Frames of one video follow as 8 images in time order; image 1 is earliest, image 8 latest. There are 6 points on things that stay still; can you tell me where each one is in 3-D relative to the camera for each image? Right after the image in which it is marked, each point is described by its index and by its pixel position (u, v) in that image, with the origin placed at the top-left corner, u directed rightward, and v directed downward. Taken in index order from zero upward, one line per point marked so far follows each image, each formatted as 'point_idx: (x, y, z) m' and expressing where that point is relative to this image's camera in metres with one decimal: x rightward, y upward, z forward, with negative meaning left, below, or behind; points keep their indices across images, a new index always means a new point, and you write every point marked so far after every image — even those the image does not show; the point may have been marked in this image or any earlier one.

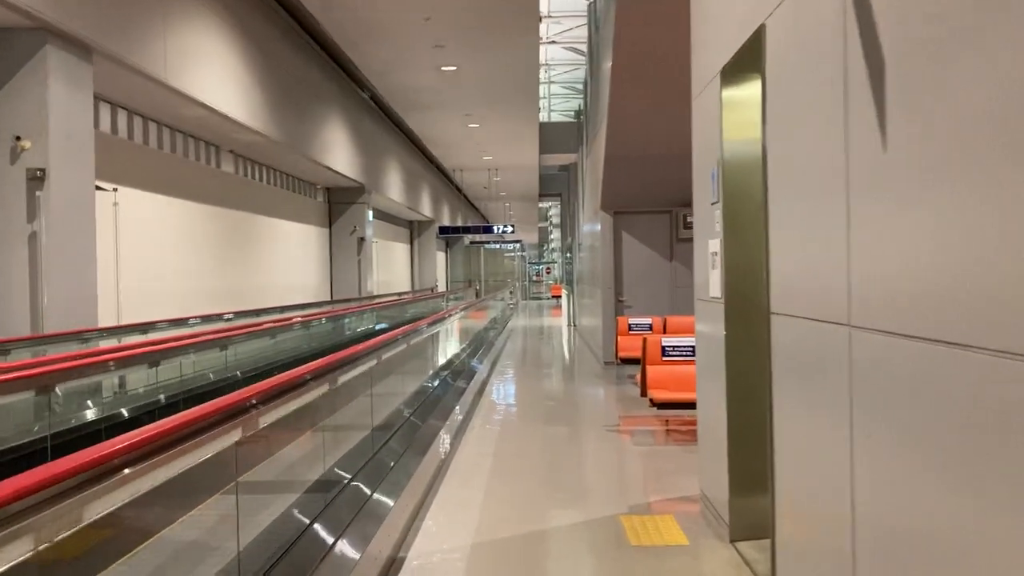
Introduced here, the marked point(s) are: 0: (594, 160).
0: (+0.9, +1.3, +9.2) m
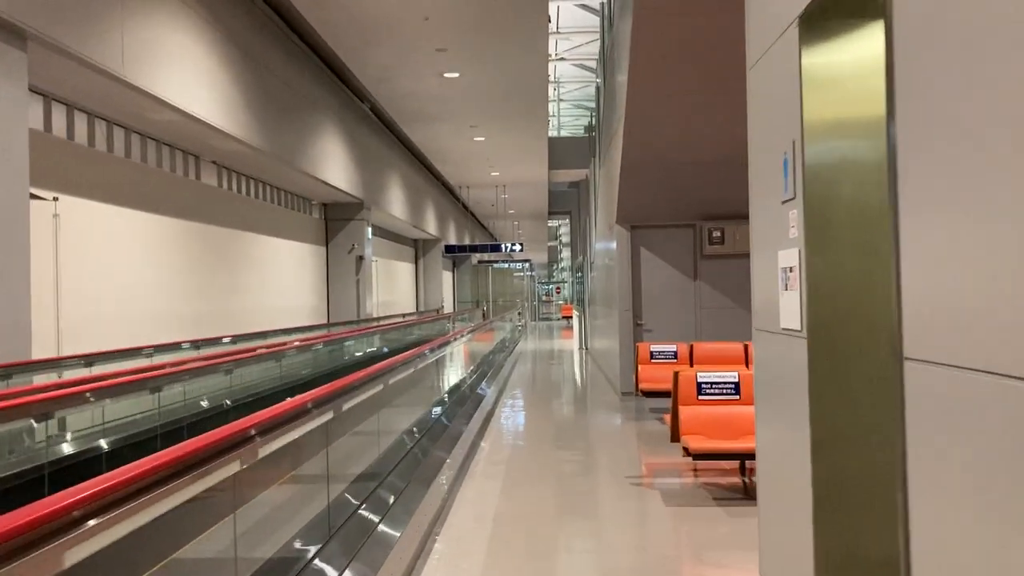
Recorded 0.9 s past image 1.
0: (+0.9, +1.1, +8.5) m
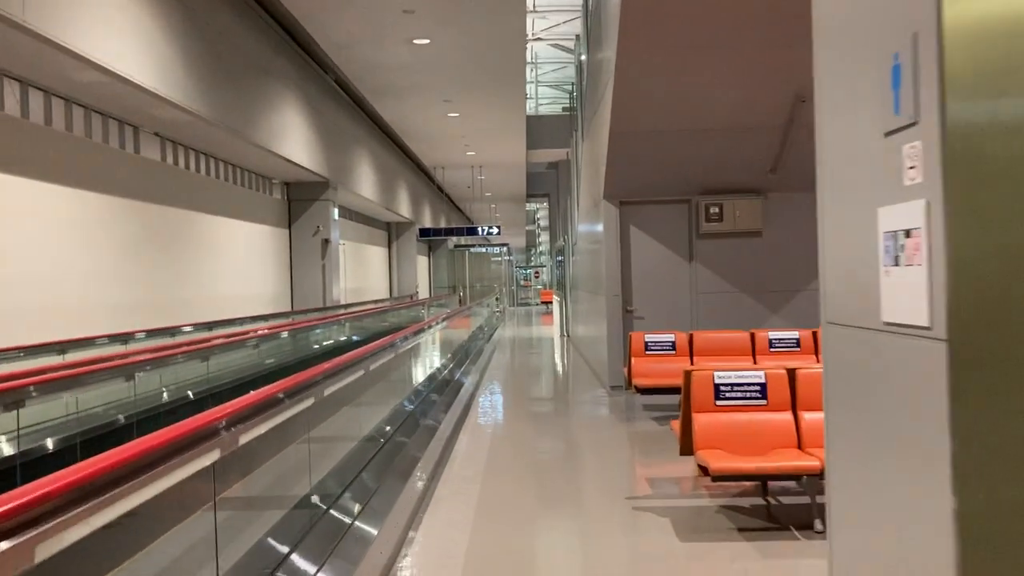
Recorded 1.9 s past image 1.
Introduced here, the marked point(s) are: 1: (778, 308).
0: (+0.7, +1.3, +7.9) m
1: (+1.9, -0.1, +6.3) m
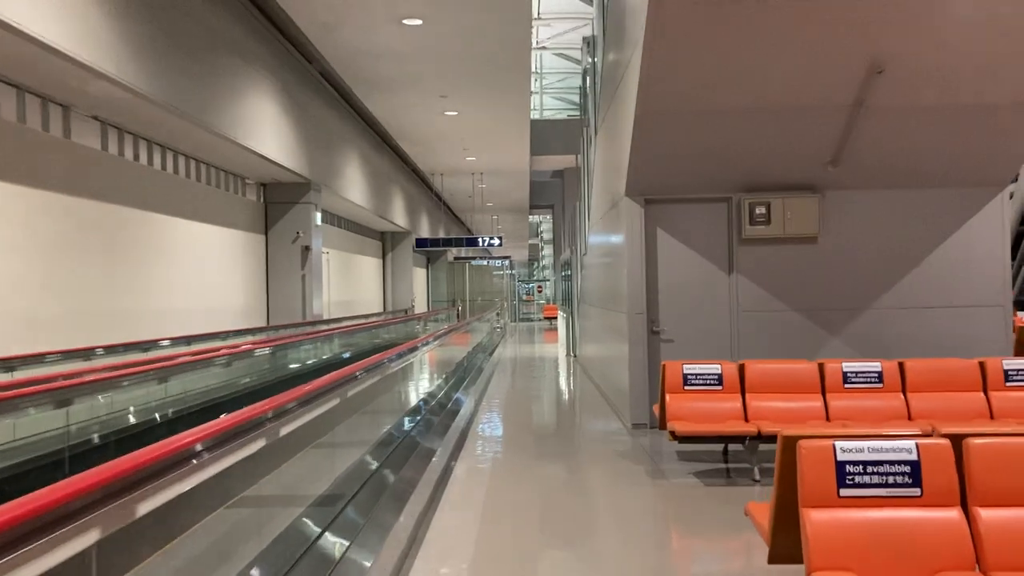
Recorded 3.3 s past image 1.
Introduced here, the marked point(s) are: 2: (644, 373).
0: (+0.8, +1.1, +6.8) m
1: (+1.9, -0.3, +5.2) m
2: (+0.8, -0.5, +5.3) m
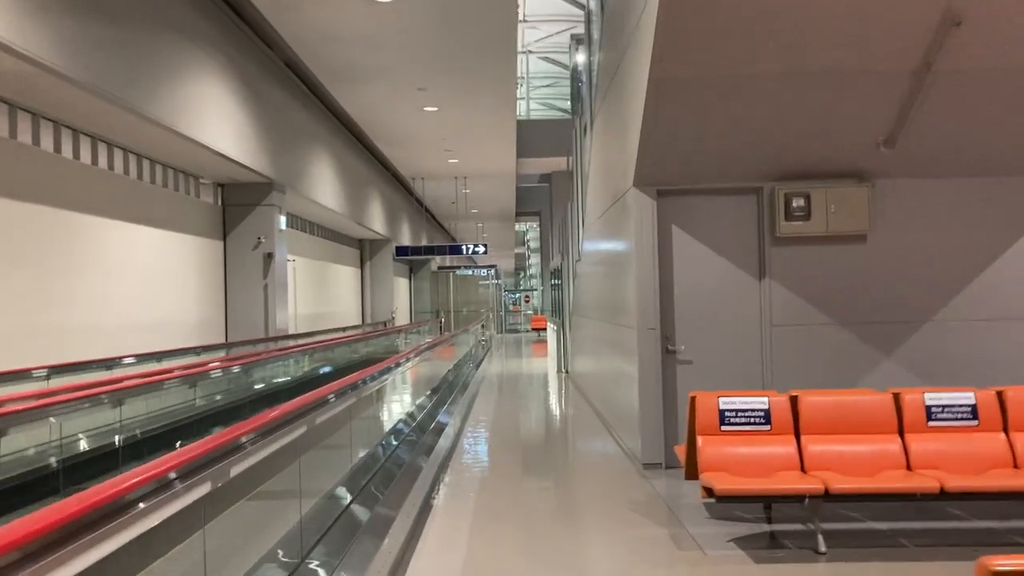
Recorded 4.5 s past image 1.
0: (+0.6, +1.1, +6.0) m
1: (+1.8, -0.3, +4.3) m
2: (+0.7, -0.5, +4.4) m
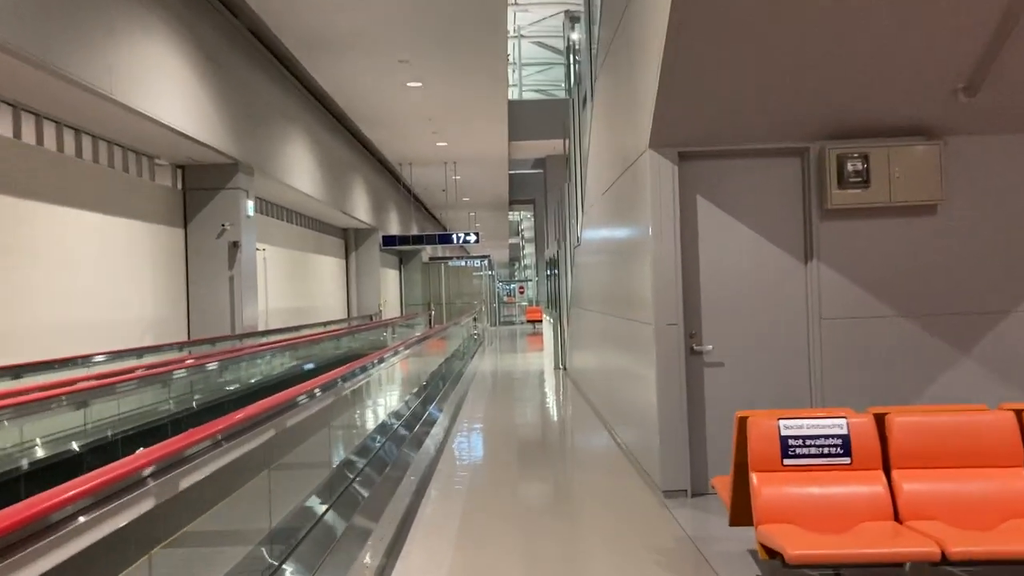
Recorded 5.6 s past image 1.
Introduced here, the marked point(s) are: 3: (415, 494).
0: (+0.6, +1.1, +5.2) m
1: (+1.8, -0.2, +3.6) m
2: (+0.7, -0.5, +3.6) m
3: (-0.6, -1.3, +5.2) m
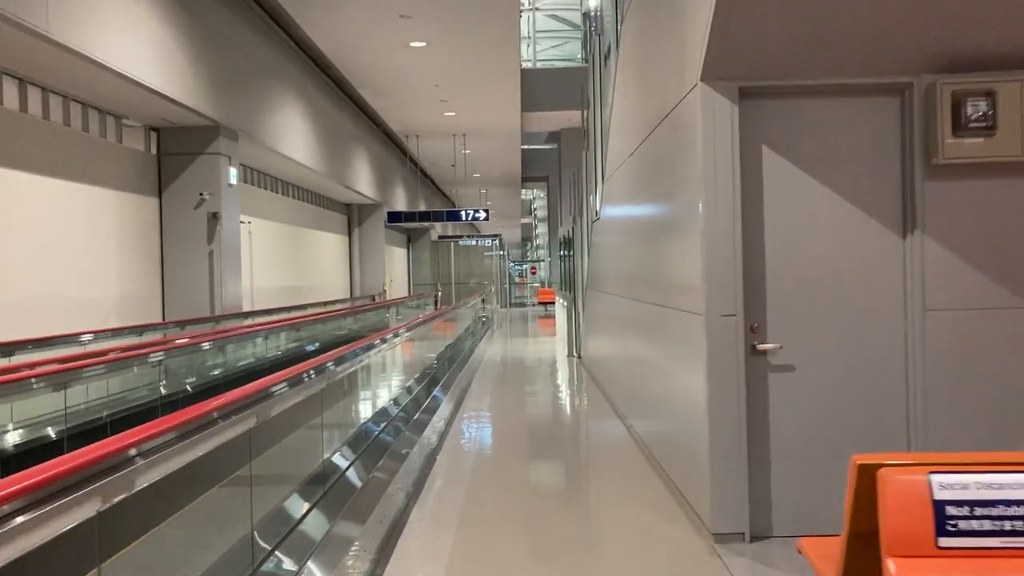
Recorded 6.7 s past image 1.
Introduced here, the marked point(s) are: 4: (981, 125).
0: (+0.6, +1.2, +4.4) m
1: (+1.8, -0.2, +2.8) m
2: (+0.7, -0.4, +2.8) m
3: (-0.6, -1.2, +4.5) m
4: (+1.3, +0.5, +2.7) m
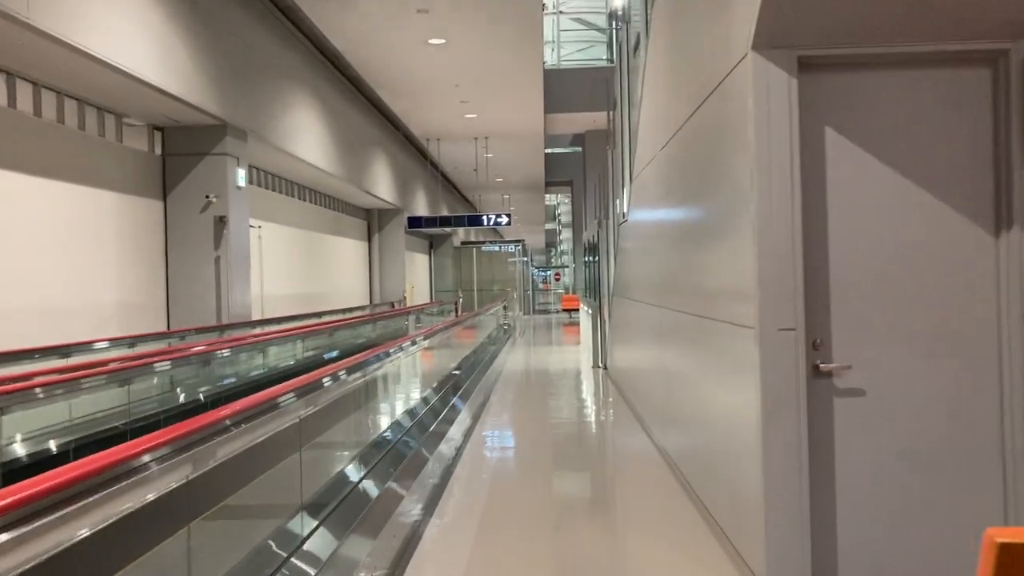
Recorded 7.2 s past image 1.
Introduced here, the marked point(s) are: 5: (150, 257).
0: (+0.7, +1.2, +4.0) m
1: (+1.9, -0.2, +2.3) m
2: (+0.7, -0.4, +2.4) m
3: (-0.5, -1.2, +4.1) m
4: (+1.4, +0.4, +2.3) m
5: (-2.6, +0.2, +6.5) m
